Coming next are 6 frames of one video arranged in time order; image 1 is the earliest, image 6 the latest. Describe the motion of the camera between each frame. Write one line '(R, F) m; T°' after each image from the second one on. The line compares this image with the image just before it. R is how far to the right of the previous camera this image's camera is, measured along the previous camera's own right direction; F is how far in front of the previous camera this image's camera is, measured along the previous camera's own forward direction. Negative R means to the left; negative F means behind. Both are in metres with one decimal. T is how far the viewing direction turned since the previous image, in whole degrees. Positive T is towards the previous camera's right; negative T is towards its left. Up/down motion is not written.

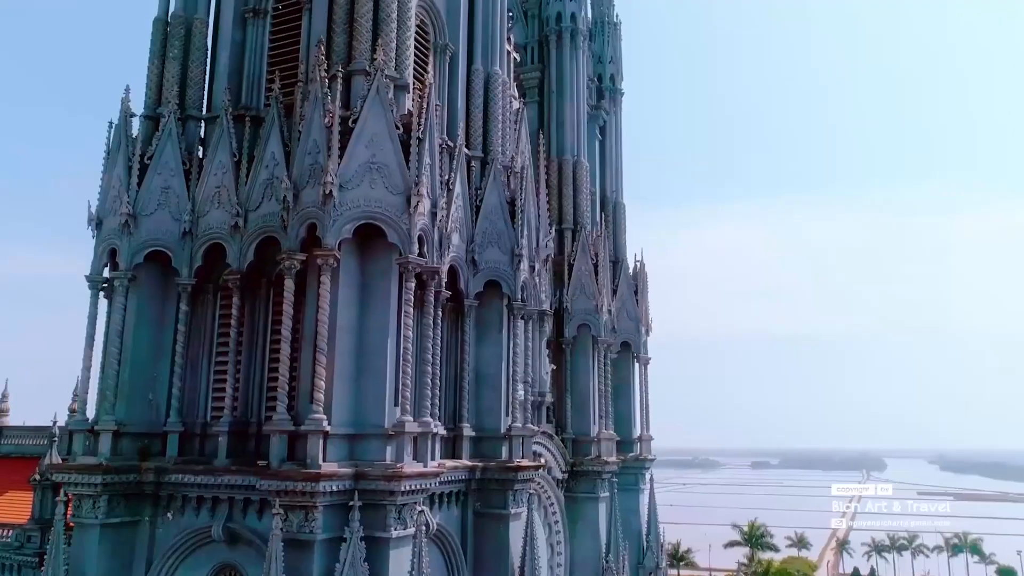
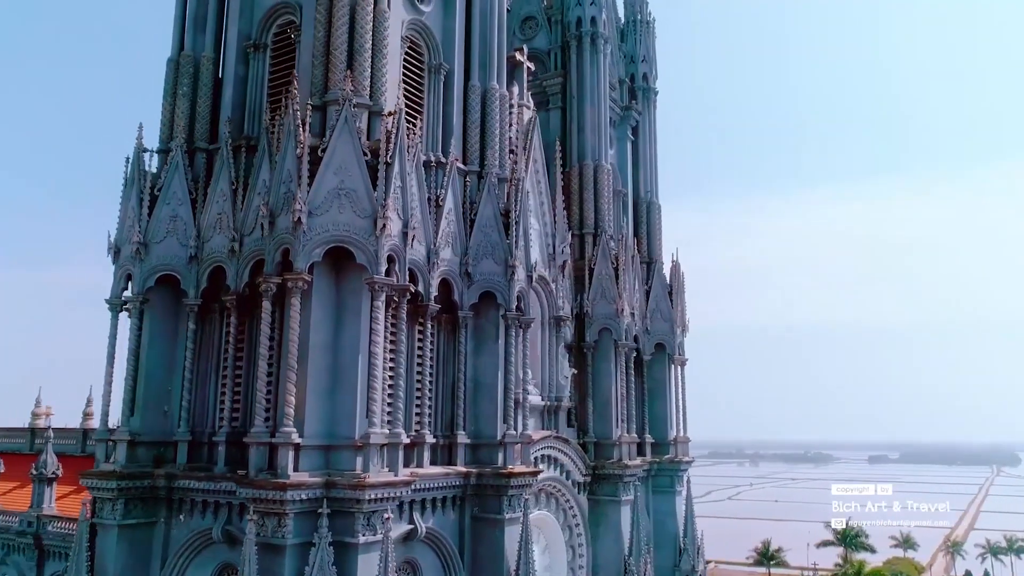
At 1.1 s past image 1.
(+2.3, -0.3) m; -8°
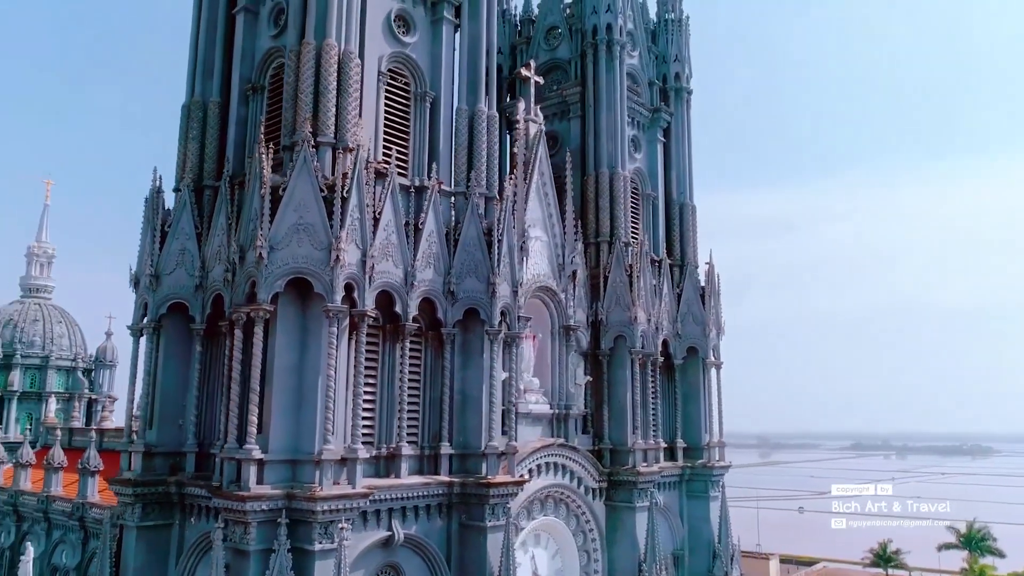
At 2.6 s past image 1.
(+3.3, -0.4) m; -10°
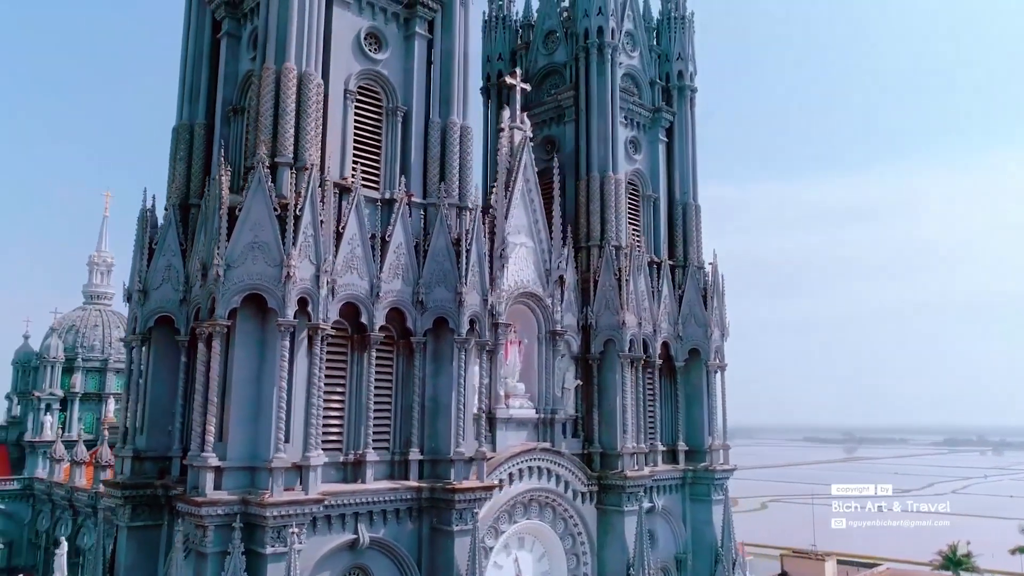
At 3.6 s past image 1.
(+2.5, -0.2) m; -6°
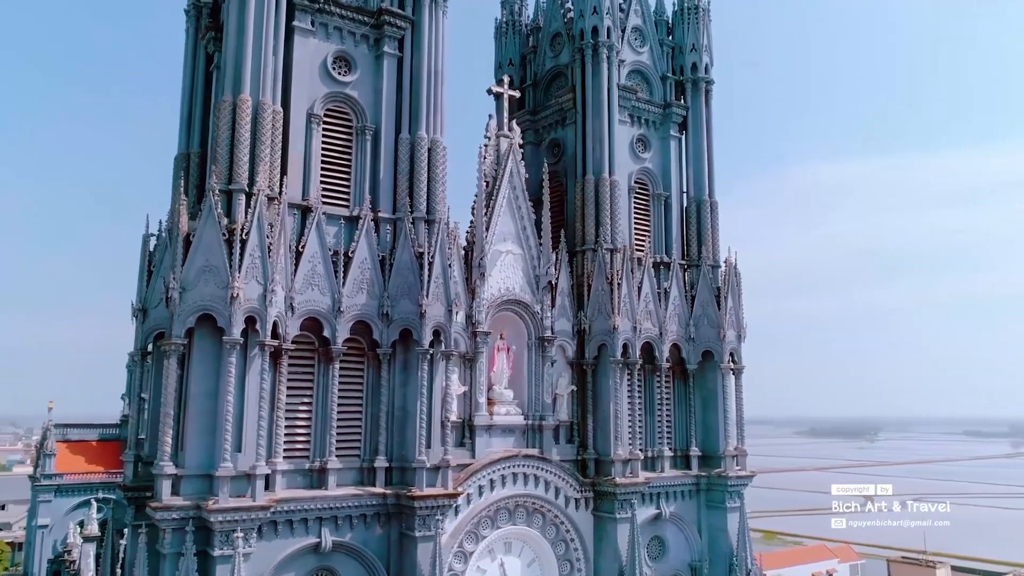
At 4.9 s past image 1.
(+4.0, +0.2) m; -10°
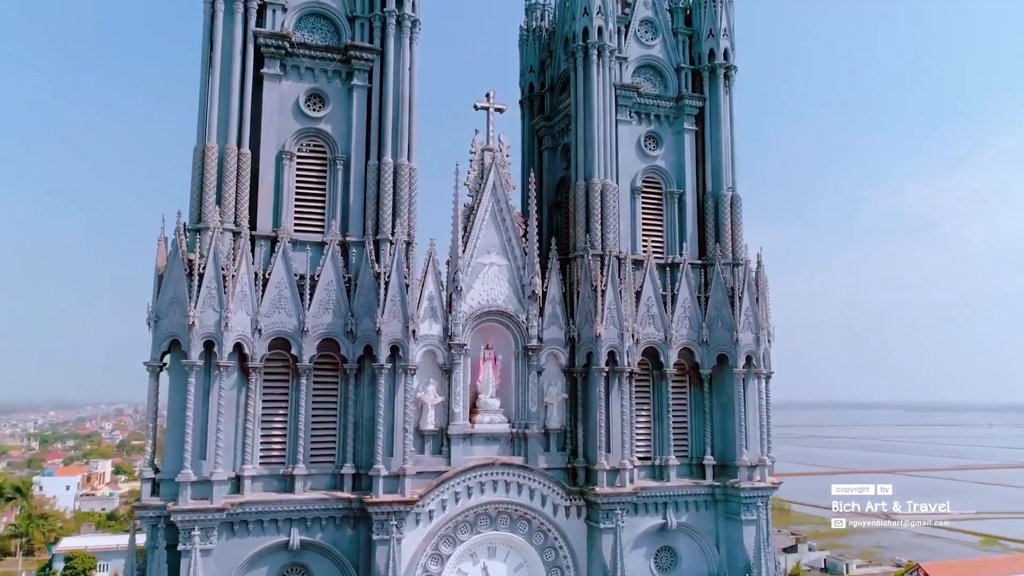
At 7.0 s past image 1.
(+6.6, +0.6) m; -16°
